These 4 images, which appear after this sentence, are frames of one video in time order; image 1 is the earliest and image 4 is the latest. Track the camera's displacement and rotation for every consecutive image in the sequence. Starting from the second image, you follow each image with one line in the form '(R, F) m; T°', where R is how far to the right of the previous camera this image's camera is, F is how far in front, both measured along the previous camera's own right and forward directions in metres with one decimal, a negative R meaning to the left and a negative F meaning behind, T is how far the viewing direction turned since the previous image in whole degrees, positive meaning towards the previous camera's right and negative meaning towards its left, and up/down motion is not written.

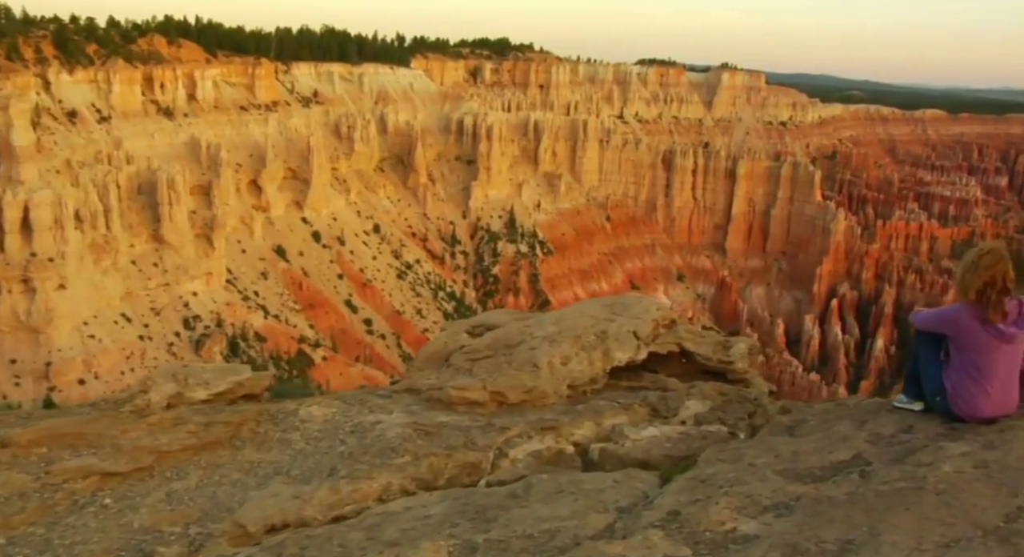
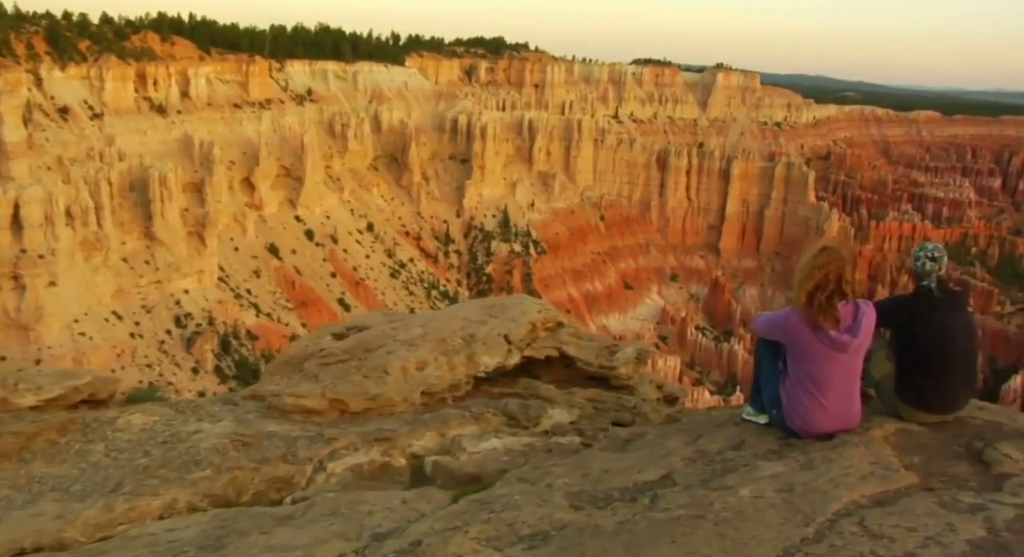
(+1.3, +0.5) m; 0°
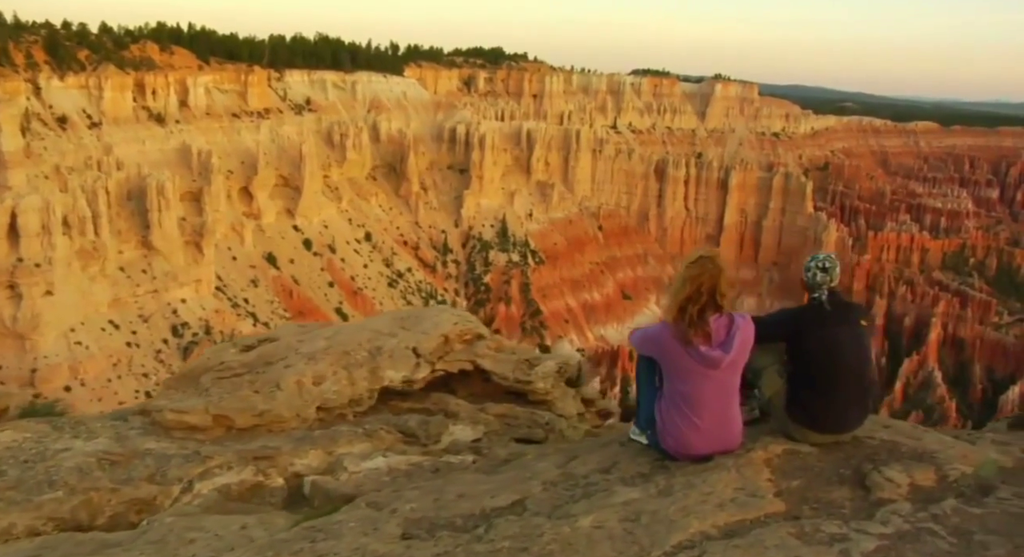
(+0.9, +0.3) m; 0°
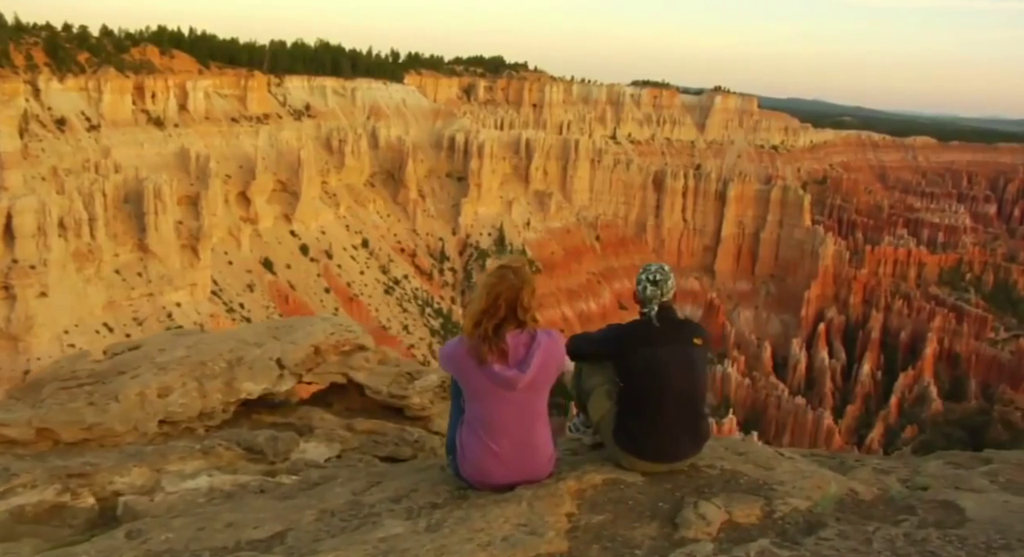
(+1.2, +0.4) m; 0°
